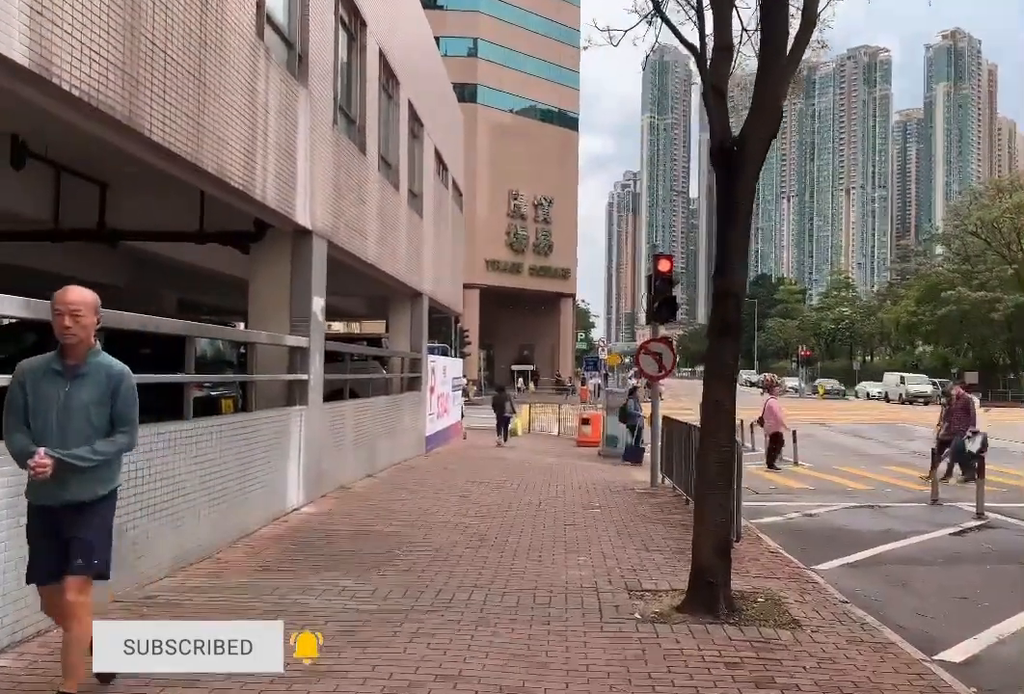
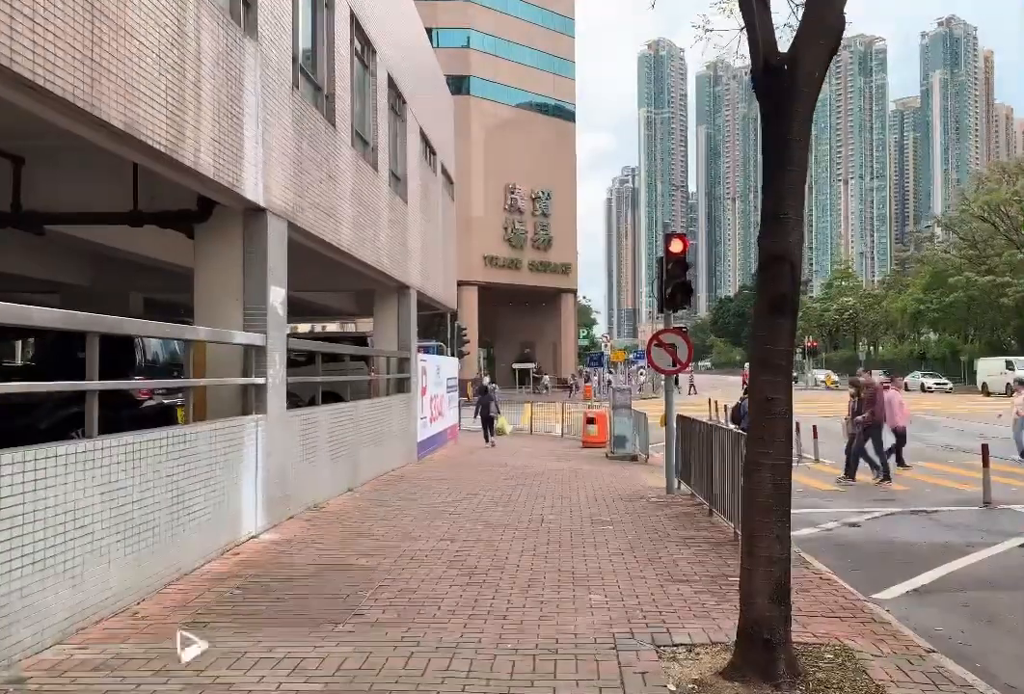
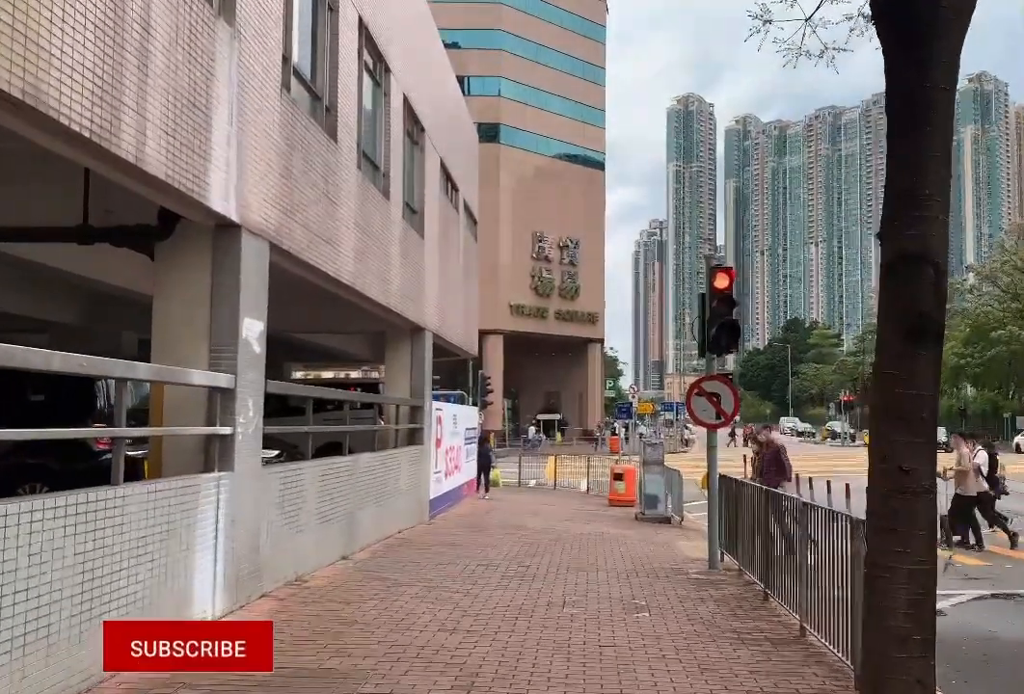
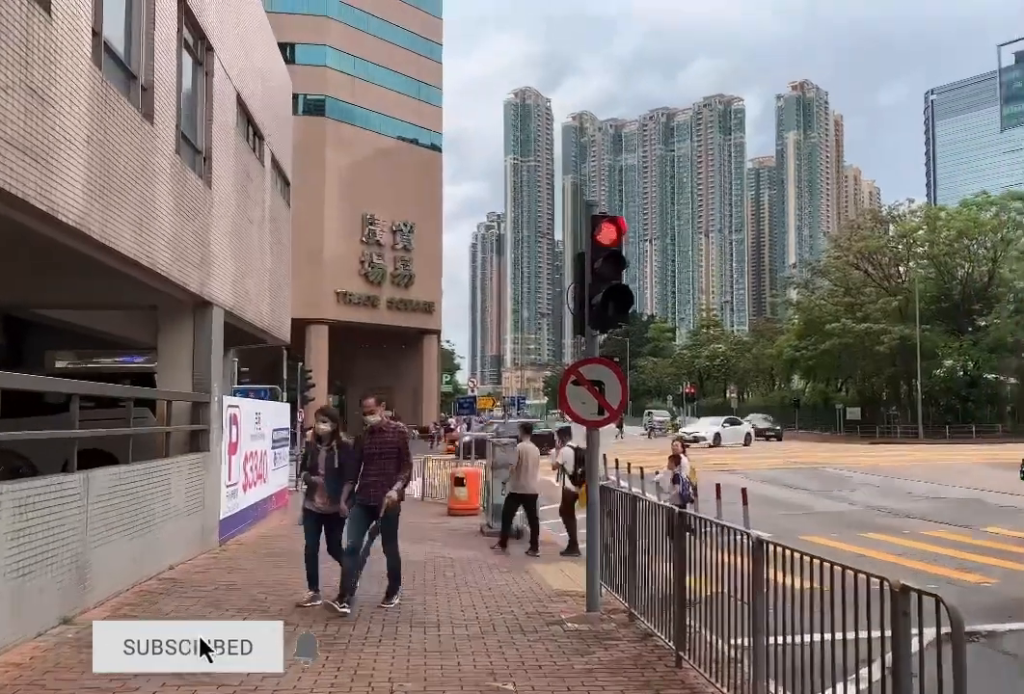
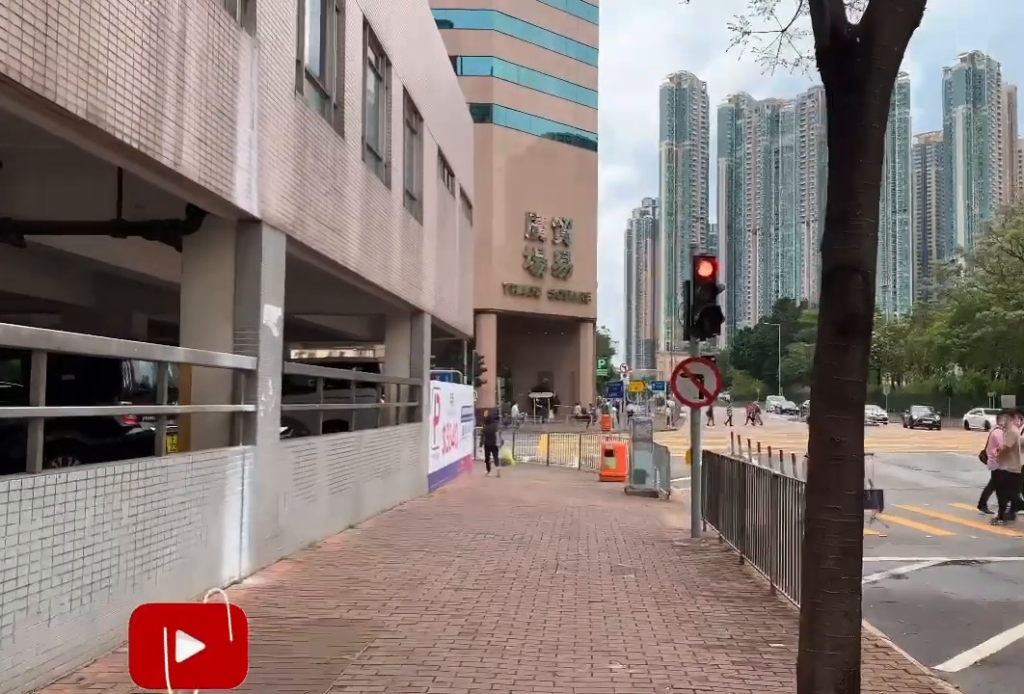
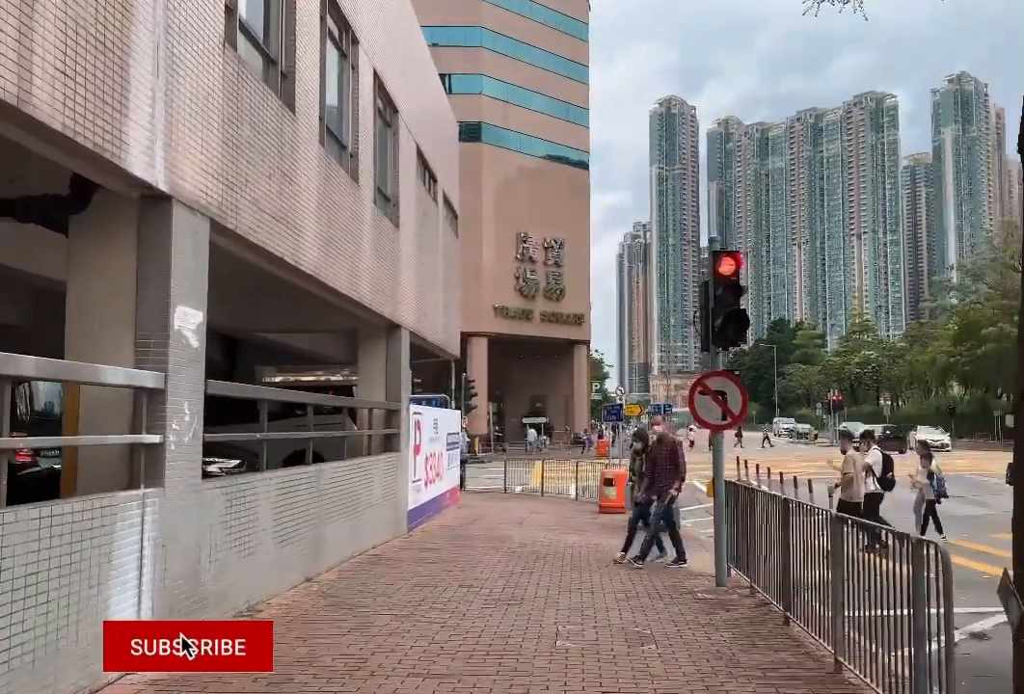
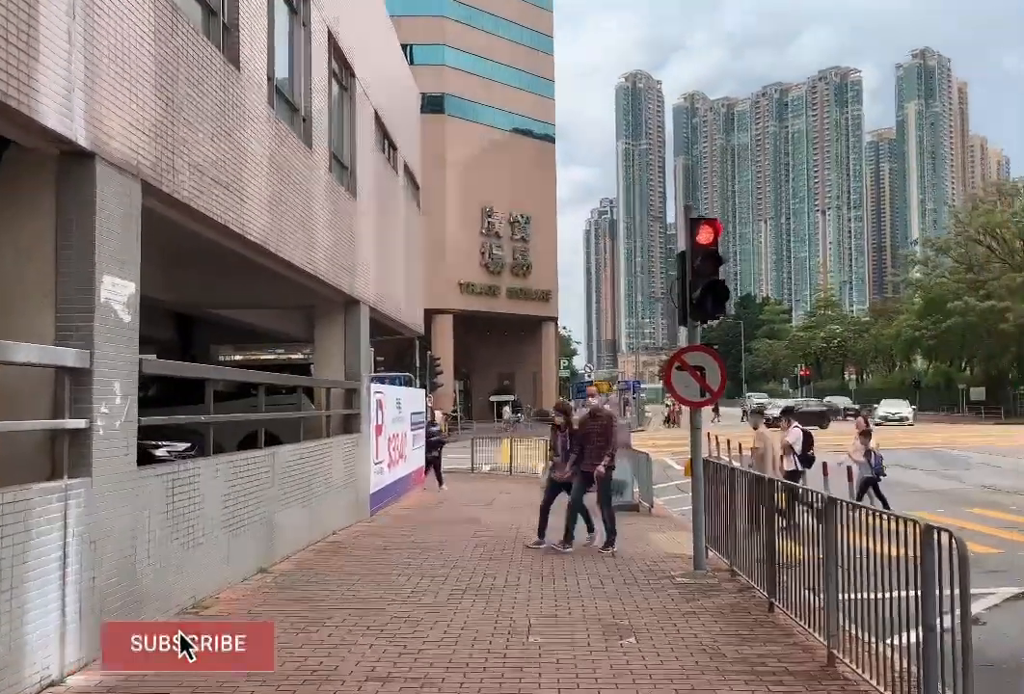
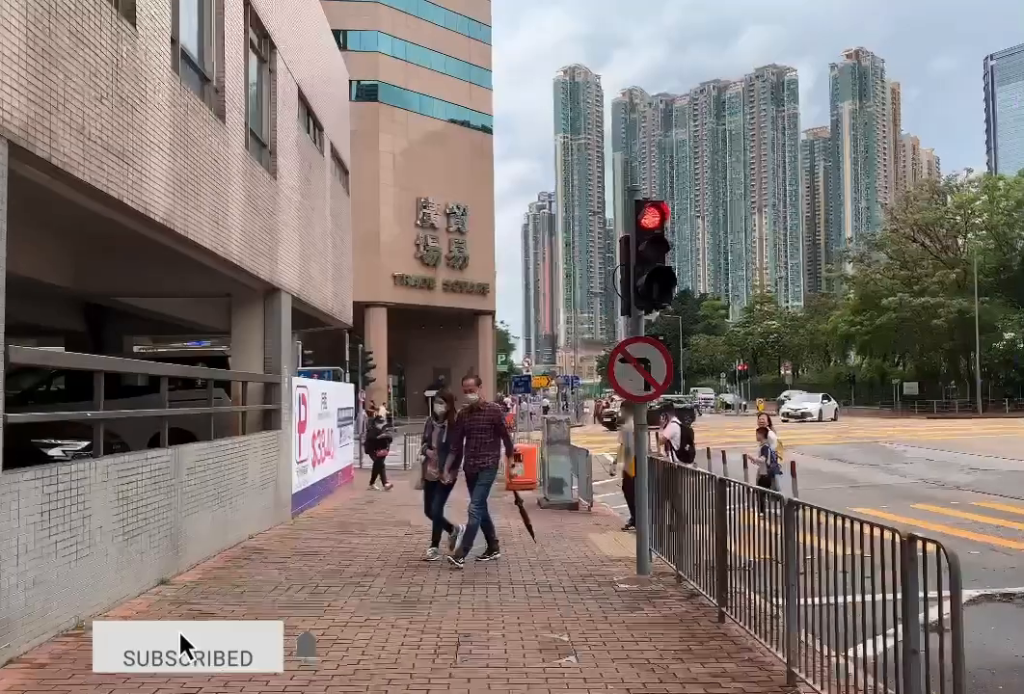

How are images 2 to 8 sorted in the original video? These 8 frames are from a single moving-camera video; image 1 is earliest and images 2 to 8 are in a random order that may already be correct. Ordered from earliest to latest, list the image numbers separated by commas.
2, 5, 3, 6, 7, 8, 4
